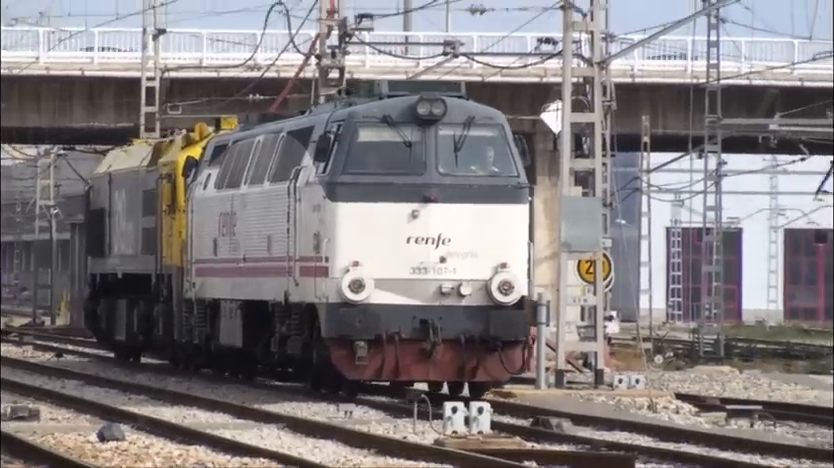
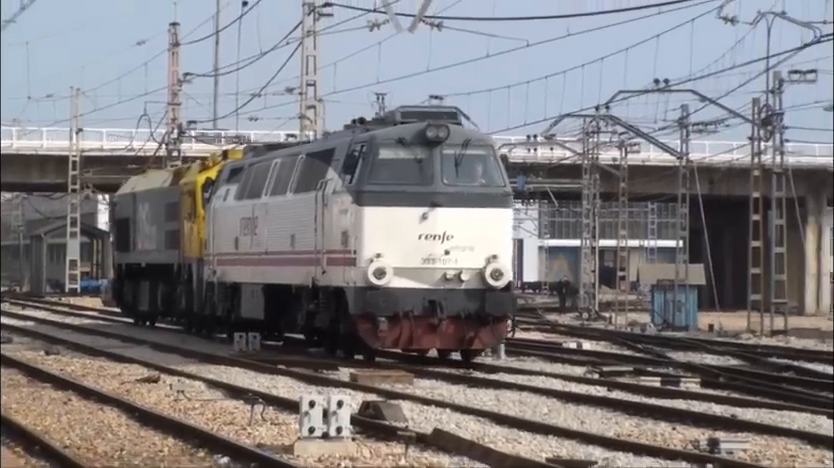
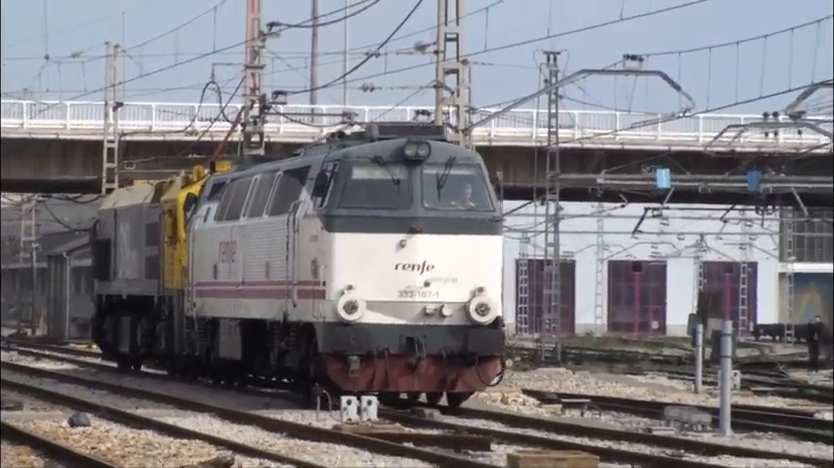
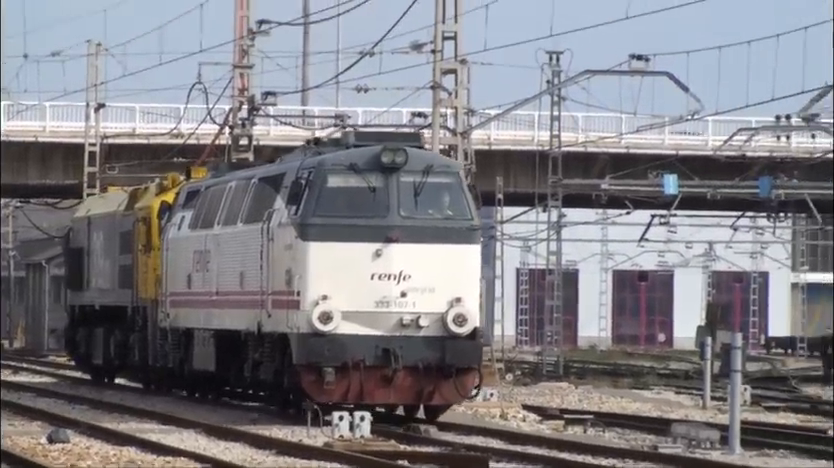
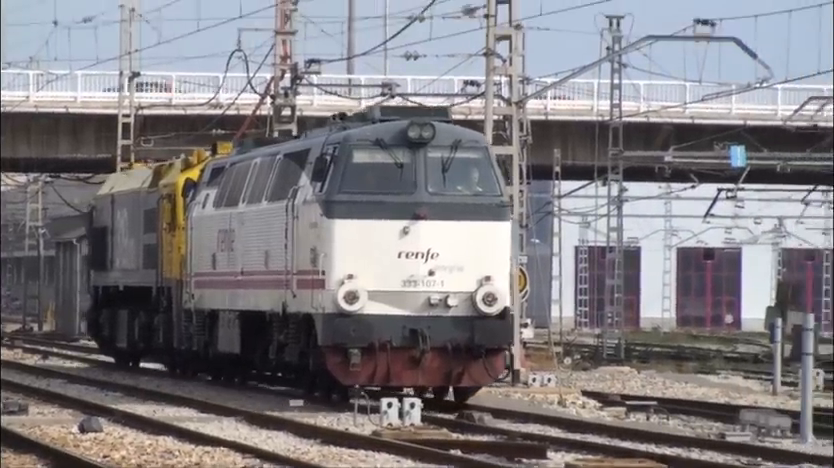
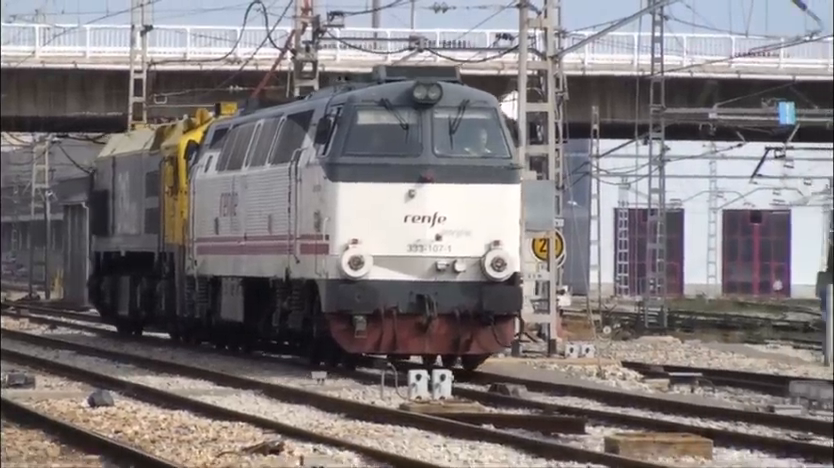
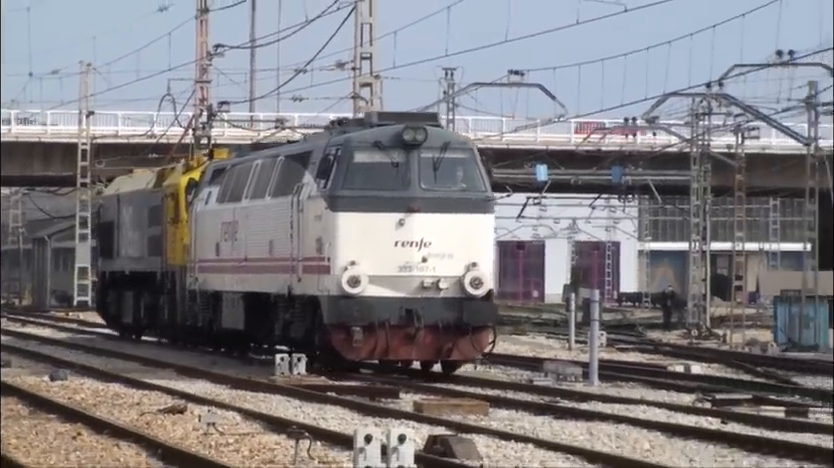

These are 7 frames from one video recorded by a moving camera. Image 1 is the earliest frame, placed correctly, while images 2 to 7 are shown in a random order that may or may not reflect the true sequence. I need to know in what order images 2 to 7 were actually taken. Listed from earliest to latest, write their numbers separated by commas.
6, 5, 4, 3, 7, 2
